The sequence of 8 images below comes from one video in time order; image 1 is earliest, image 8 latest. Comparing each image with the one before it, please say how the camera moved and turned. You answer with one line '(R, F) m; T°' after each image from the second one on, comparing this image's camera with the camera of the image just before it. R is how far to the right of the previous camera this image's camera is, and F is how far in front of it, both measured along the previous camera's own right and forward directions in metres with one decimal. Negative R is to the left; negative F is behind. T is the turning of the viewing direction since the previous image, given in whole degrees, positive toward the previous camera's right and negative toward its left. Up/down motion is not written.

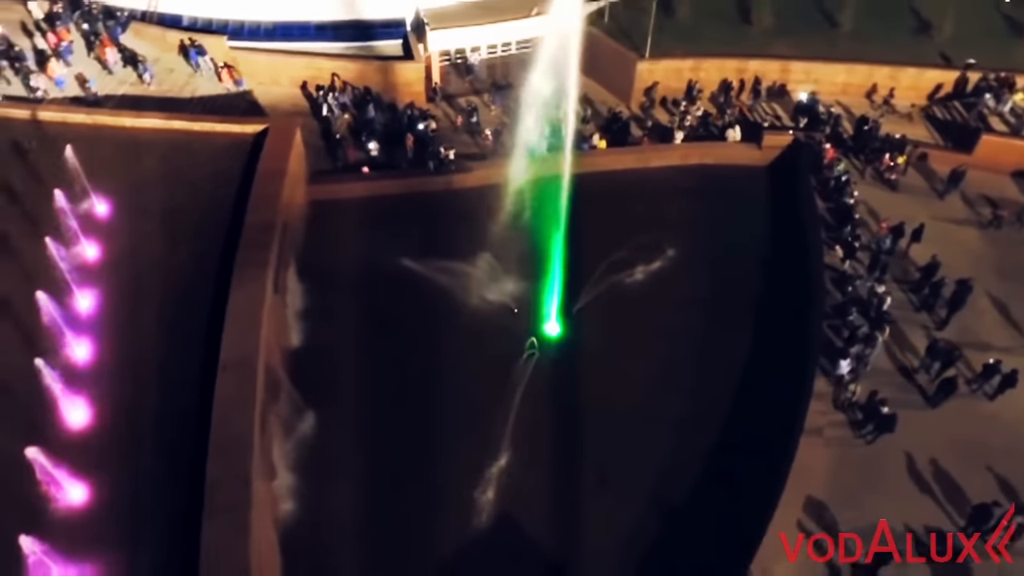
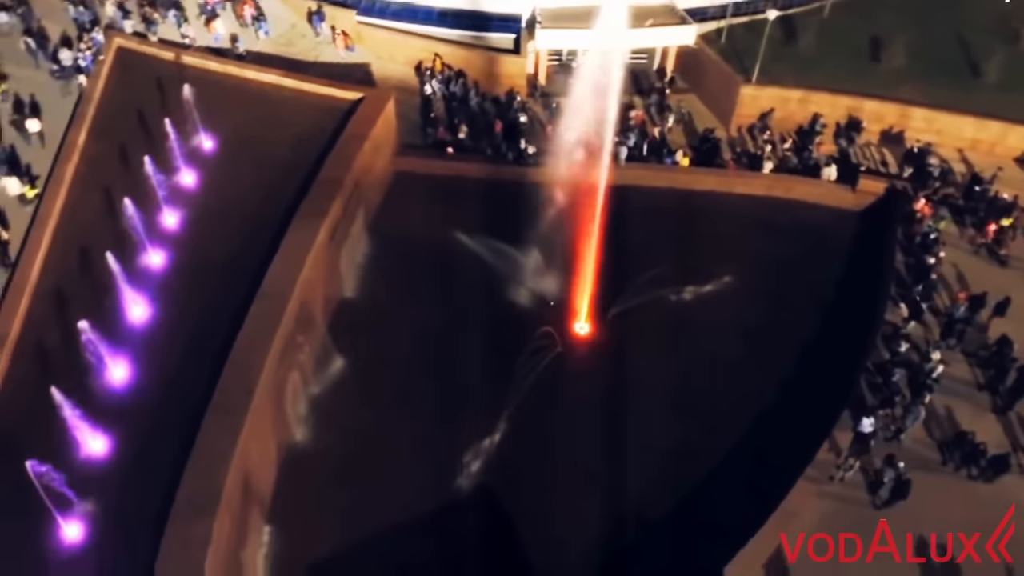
(+2.7, -0.4) m; -10°
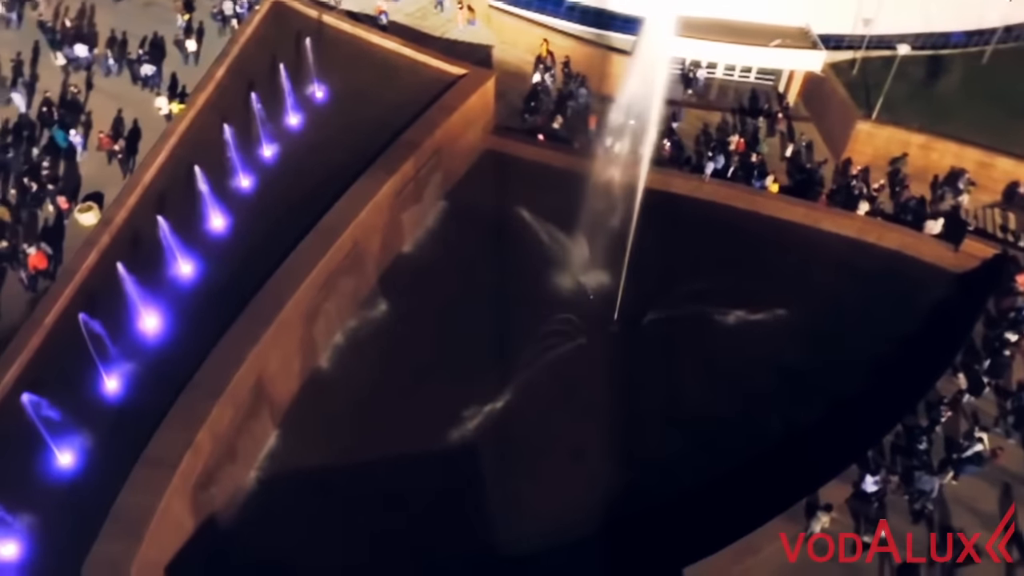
(+3.1, -0.5) m; -11°
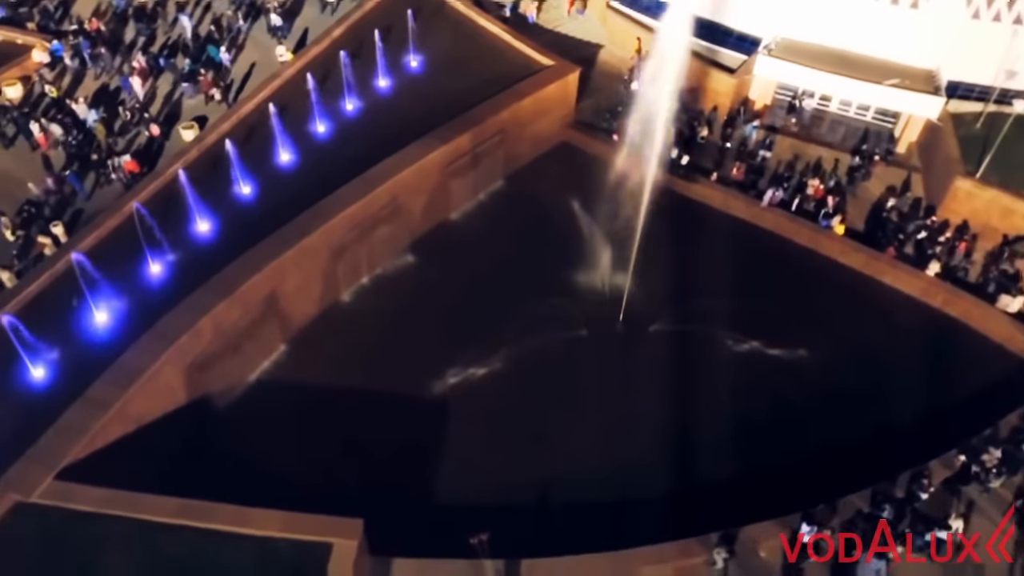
(+4.3, -0.6) m; -12°
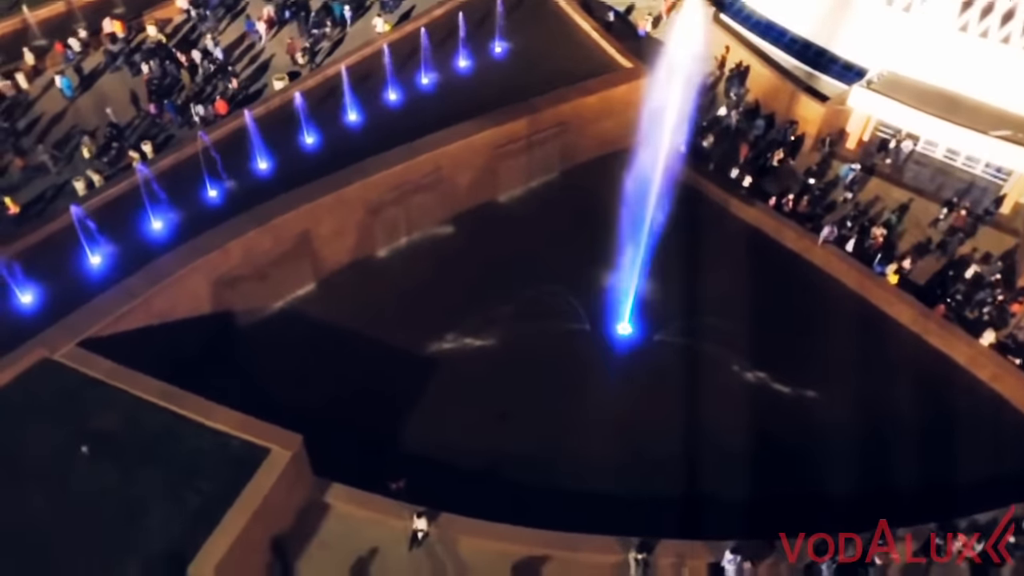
(+3.8, -0.4) m; -10°
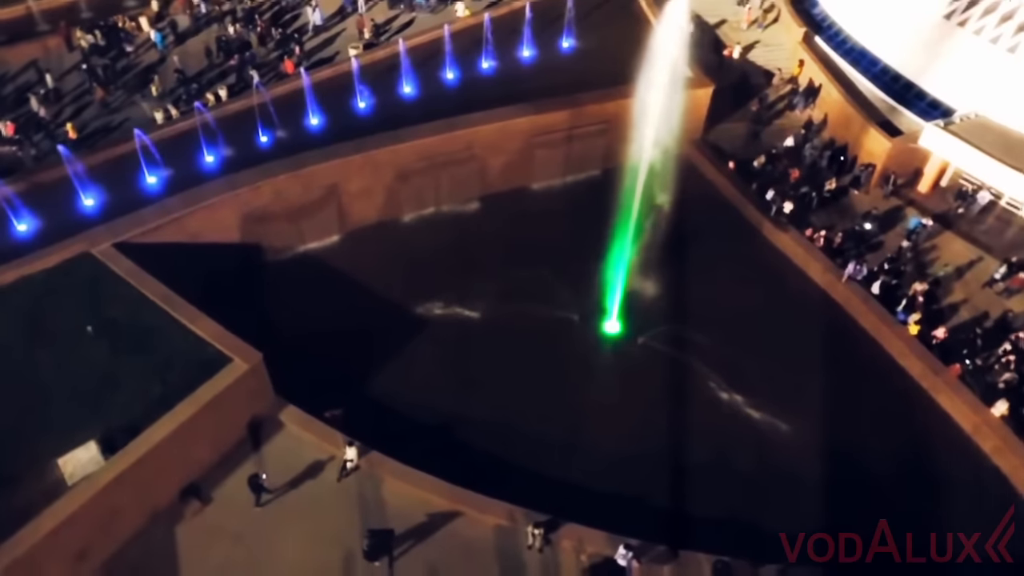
(+4.1, -0.5) m; -10°
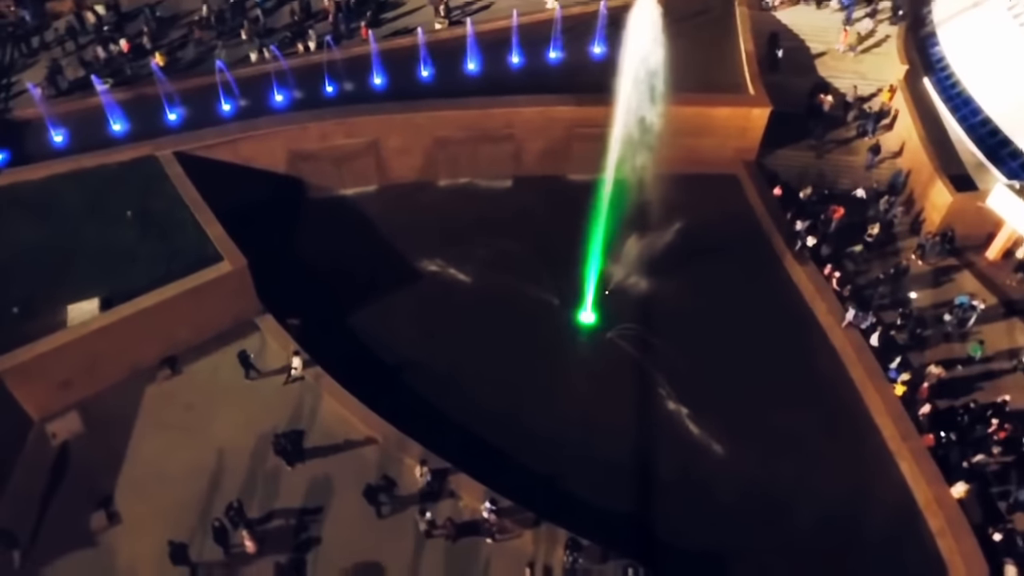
(+5.4, -0.6) m; -12°
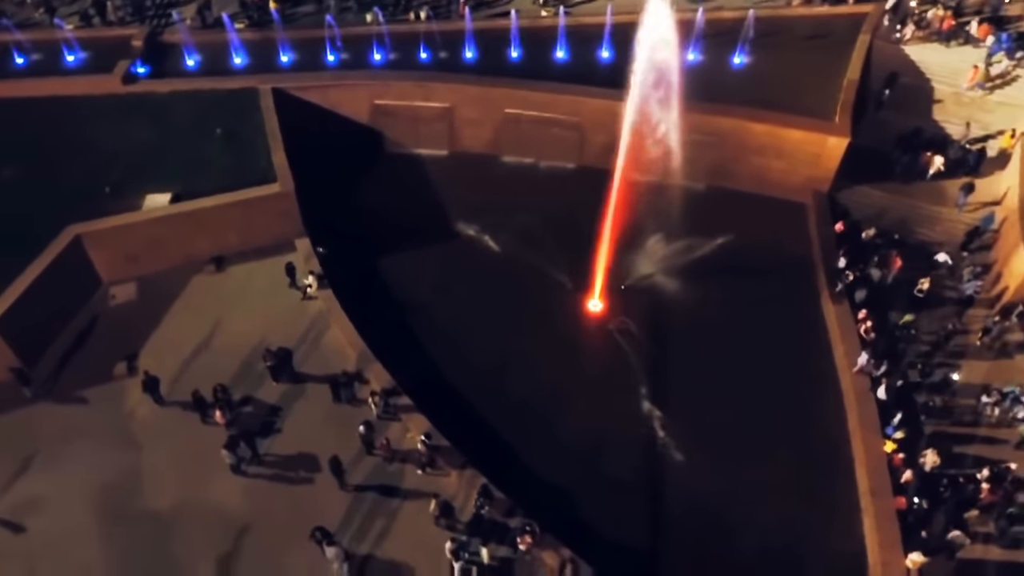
(+4.4, -0.6) m; -11°
